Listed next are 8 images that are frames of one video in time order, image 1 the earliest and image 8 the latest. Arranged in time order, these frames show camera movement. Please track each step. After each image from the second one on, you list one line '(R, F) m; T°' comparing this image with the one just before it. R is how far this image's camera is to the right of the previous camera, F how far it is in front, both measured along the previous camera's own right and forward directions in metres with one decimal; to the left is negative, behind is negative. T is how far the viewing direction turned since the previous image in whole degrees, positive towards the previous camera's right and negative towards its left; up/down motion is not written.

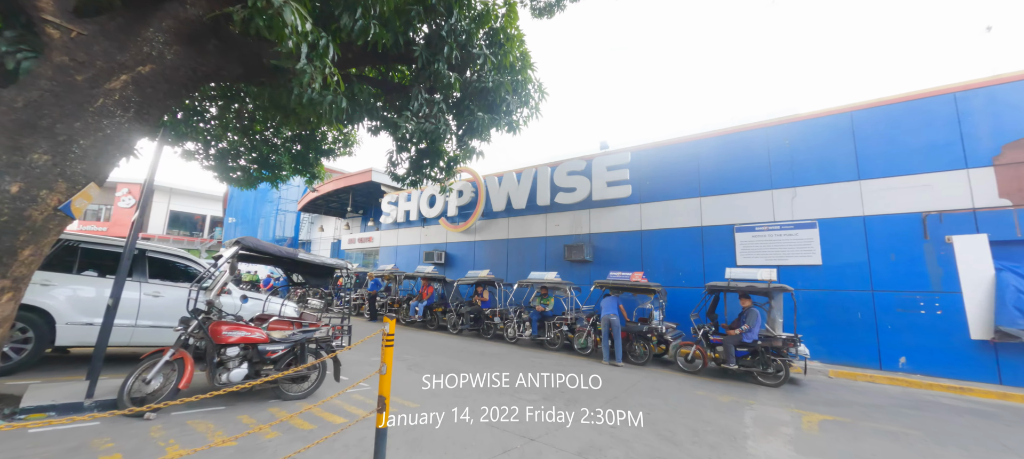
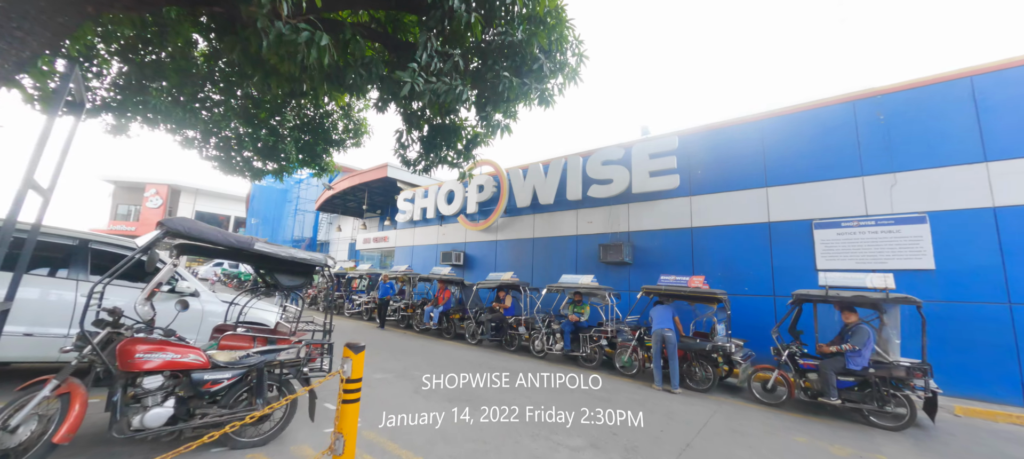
(-0.2, +1.3) m; -3°
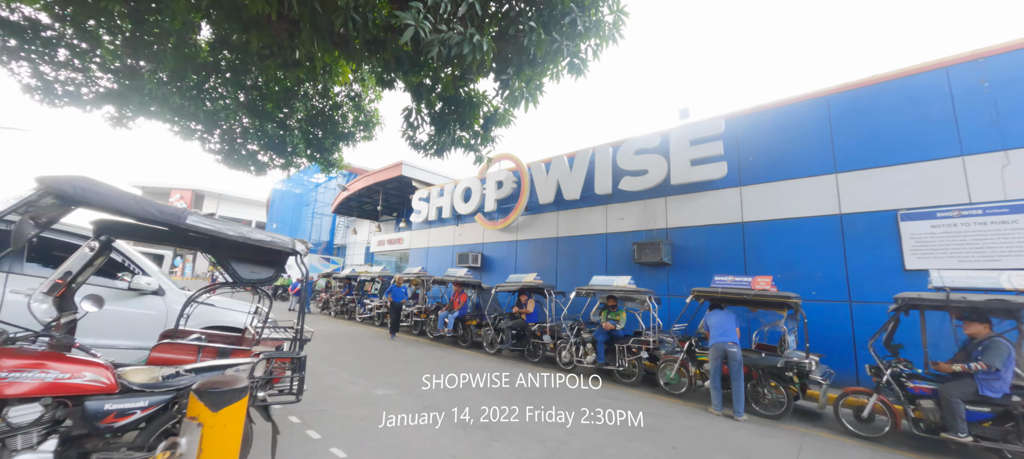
(-0.1, +0.9) m; -3°
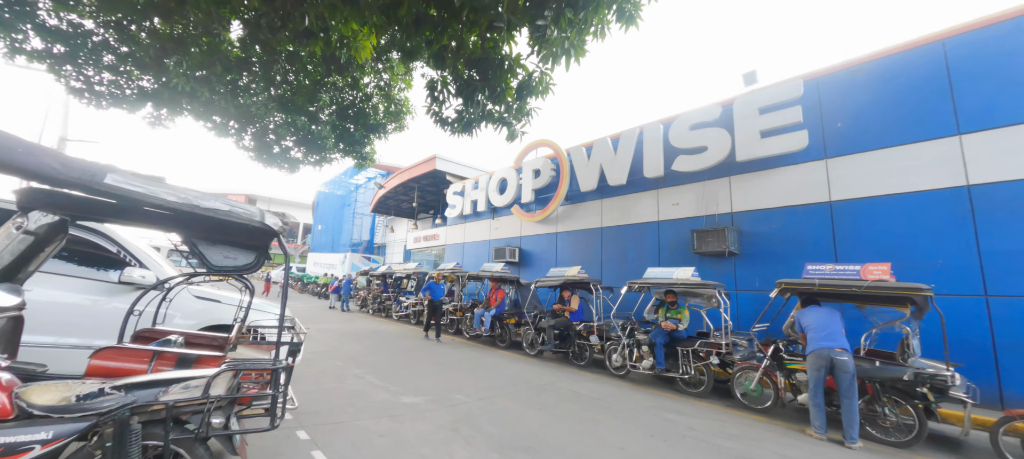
(-0.1, +0.7) m; -6°
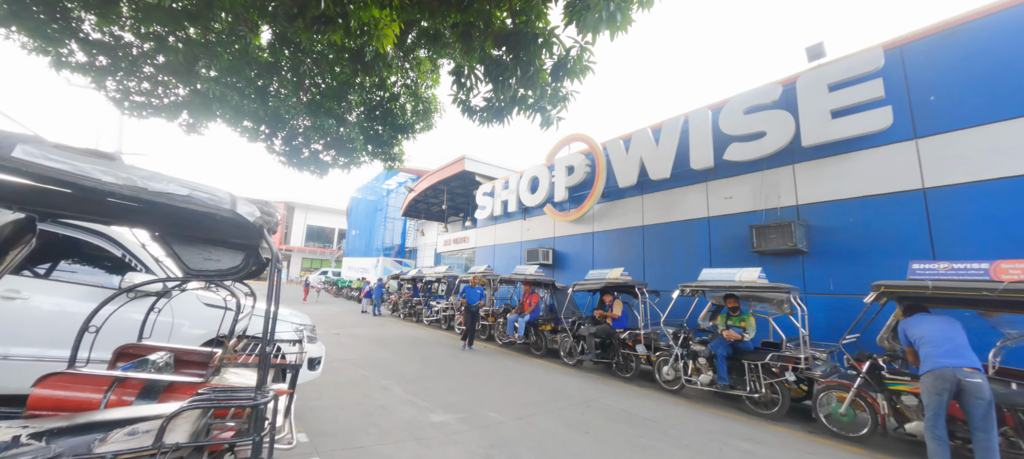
(-0.1, +0.5) m; -5°
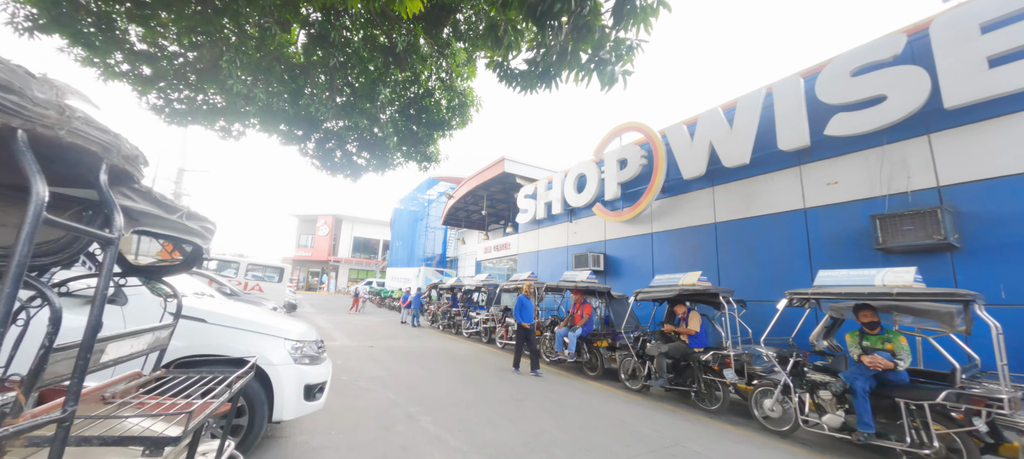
(-0.1, +0.9) m; -7°
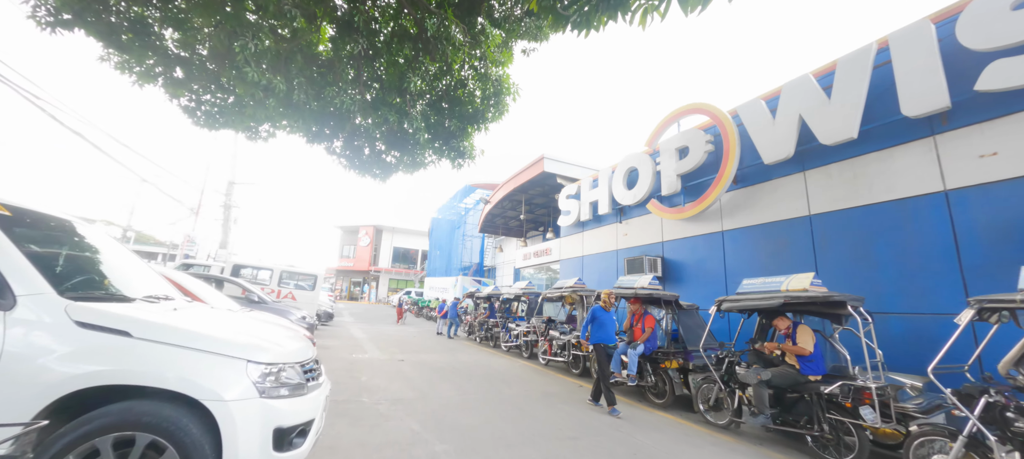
(-0.1, +0.9) m; -6°
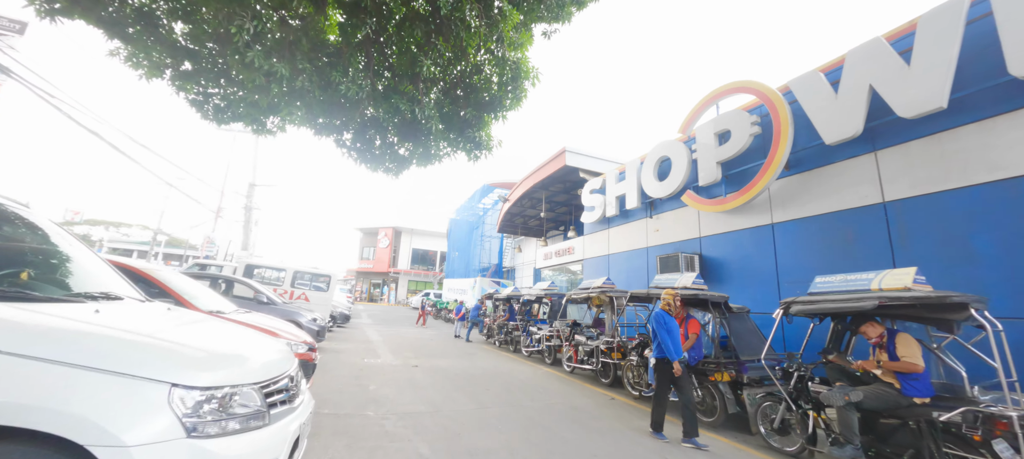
(0.0, +0.6) m; -3°
